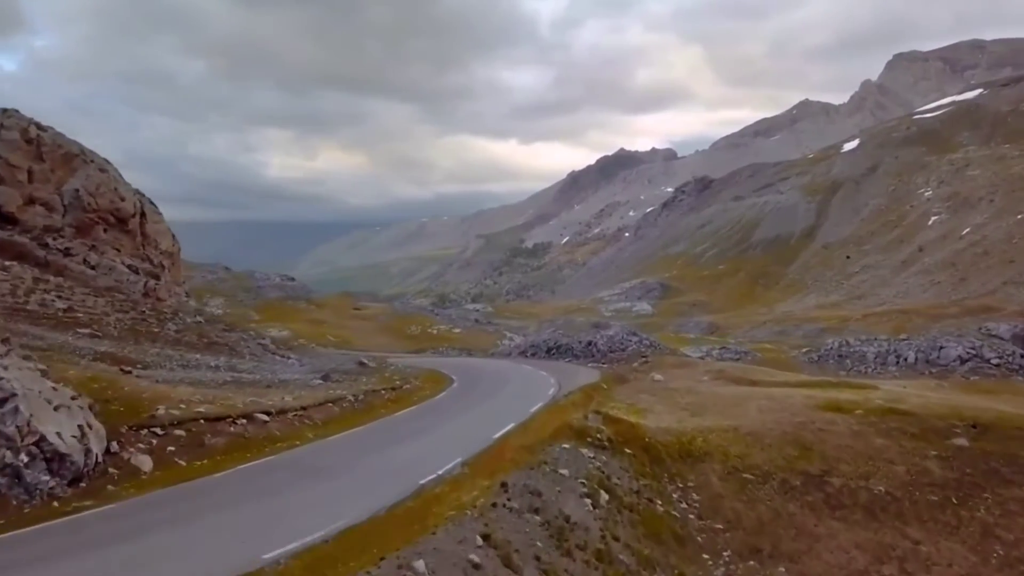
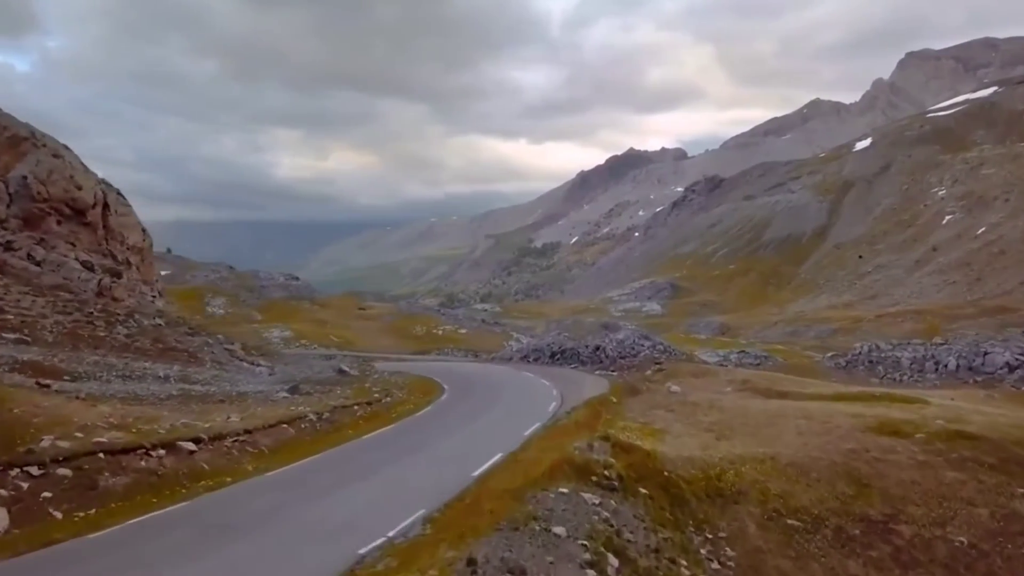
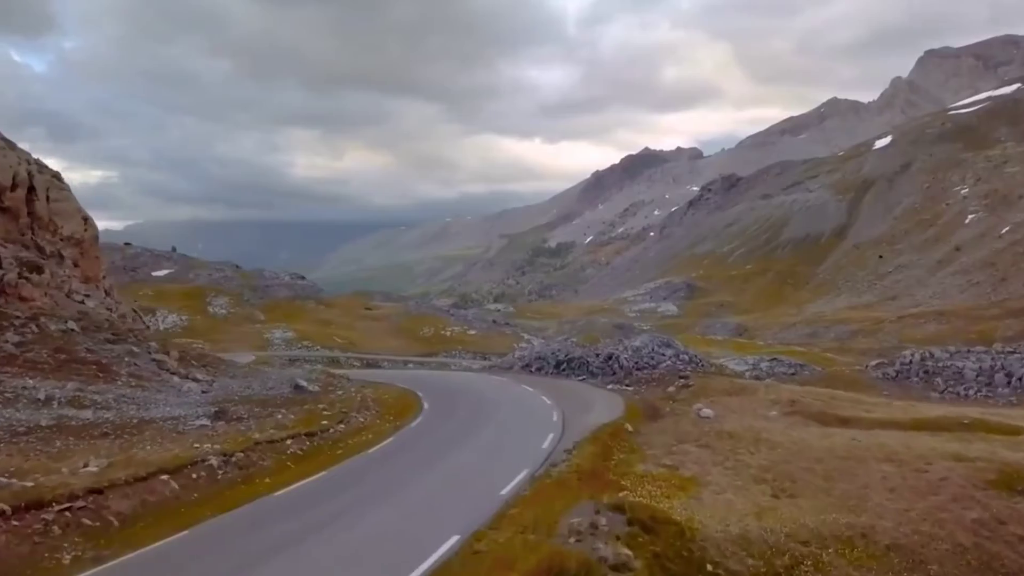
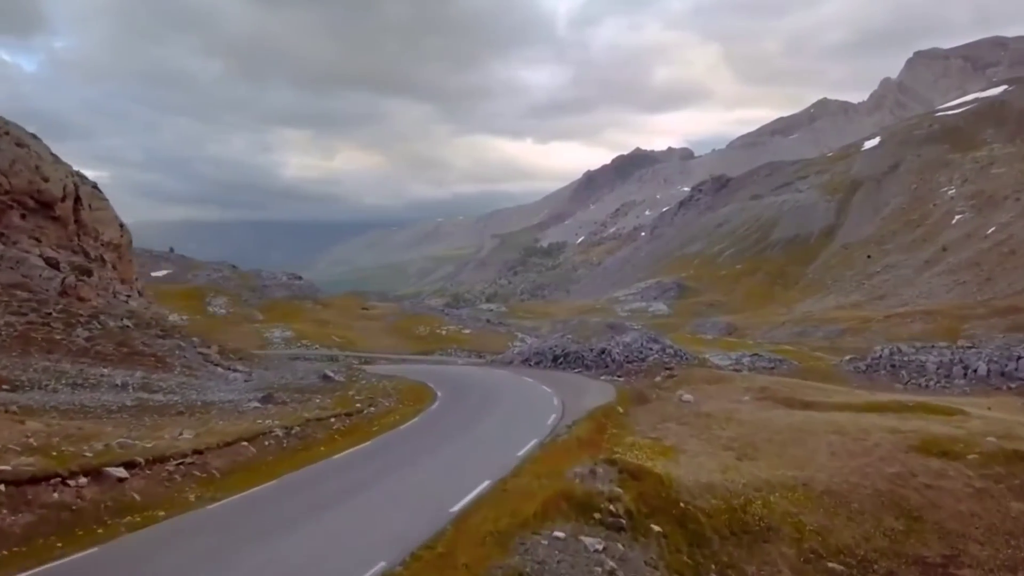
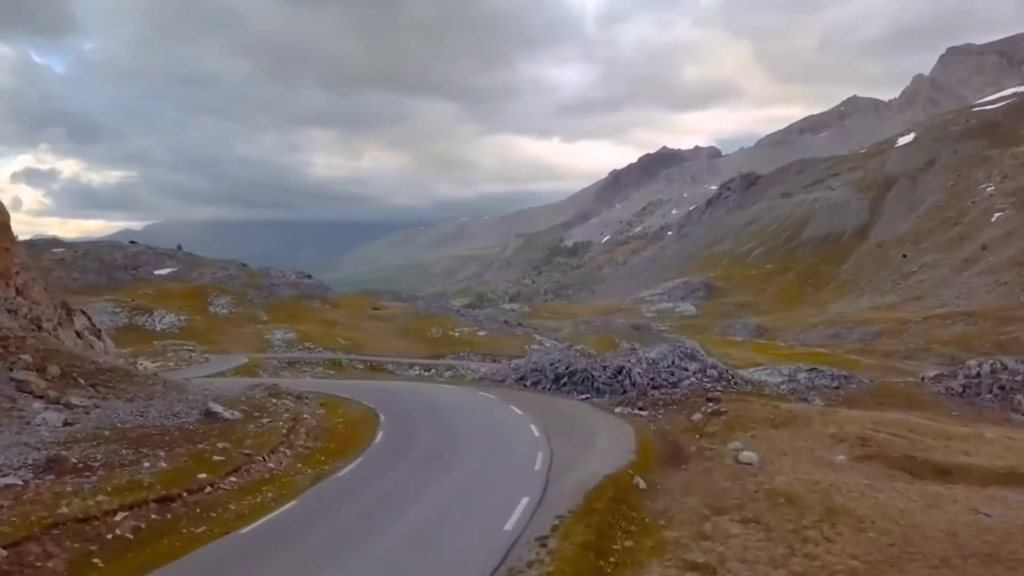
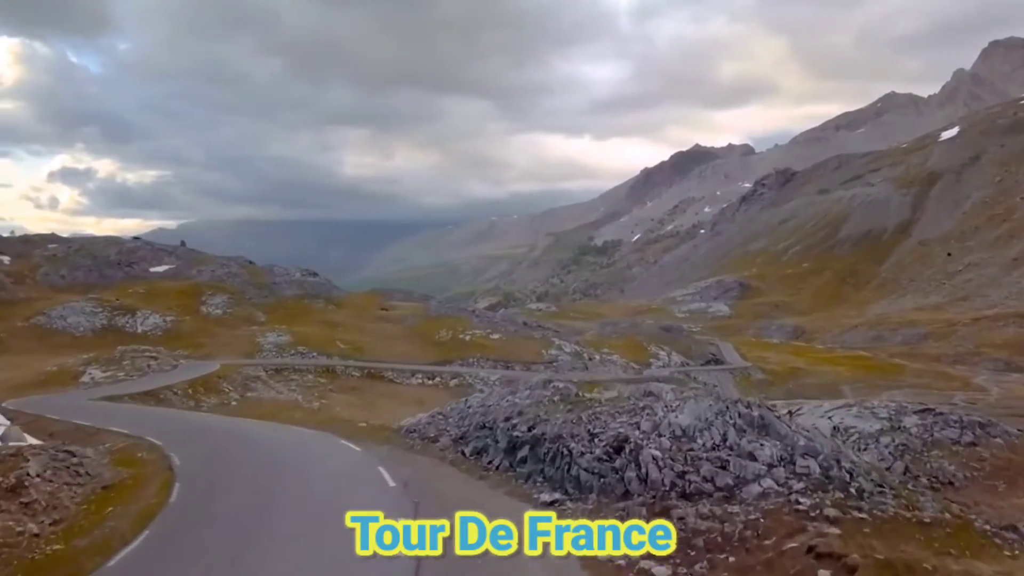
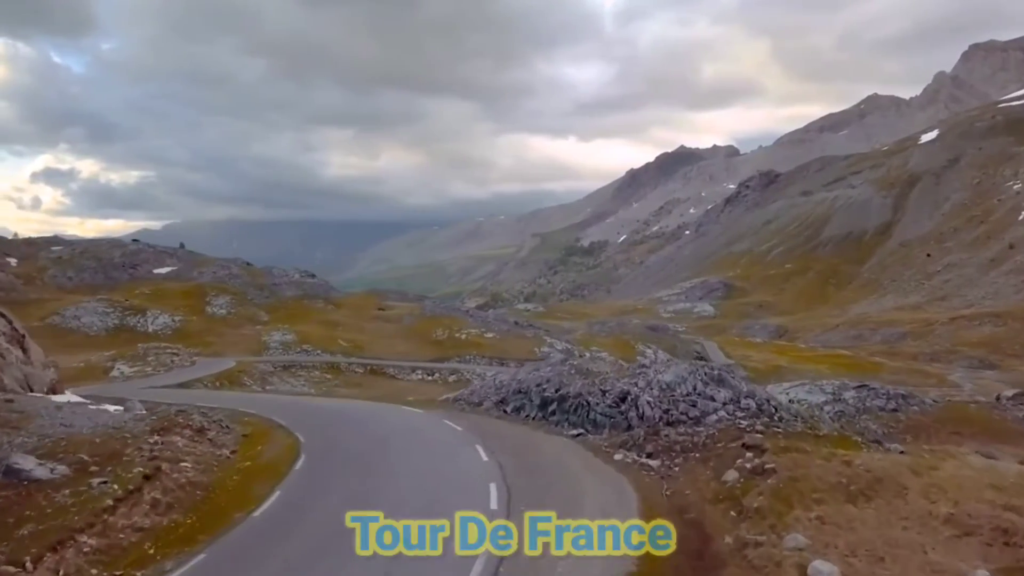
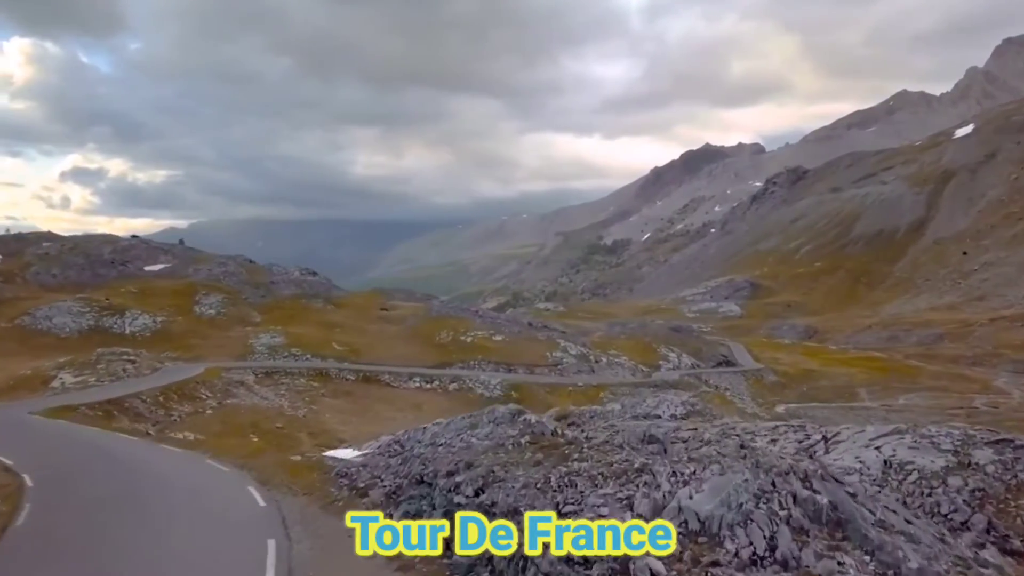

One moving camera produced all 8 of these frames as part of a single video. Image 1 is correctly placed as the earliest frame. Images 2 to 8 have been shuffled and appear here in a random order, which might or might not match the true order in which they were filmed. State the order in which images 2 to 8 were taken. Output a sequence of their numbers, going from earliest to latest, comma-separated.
2, 4, 3, 5, 7, 6, 8
